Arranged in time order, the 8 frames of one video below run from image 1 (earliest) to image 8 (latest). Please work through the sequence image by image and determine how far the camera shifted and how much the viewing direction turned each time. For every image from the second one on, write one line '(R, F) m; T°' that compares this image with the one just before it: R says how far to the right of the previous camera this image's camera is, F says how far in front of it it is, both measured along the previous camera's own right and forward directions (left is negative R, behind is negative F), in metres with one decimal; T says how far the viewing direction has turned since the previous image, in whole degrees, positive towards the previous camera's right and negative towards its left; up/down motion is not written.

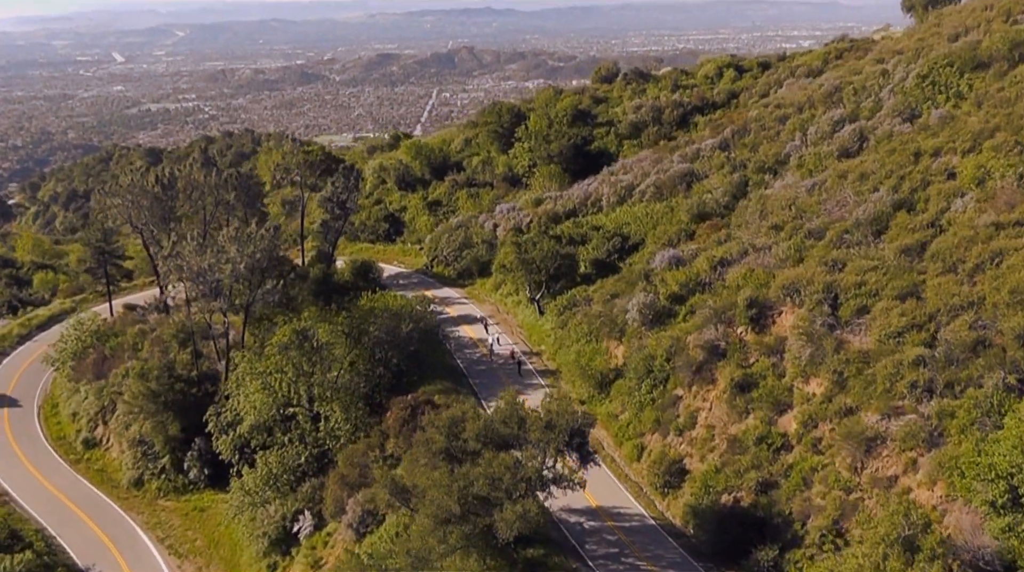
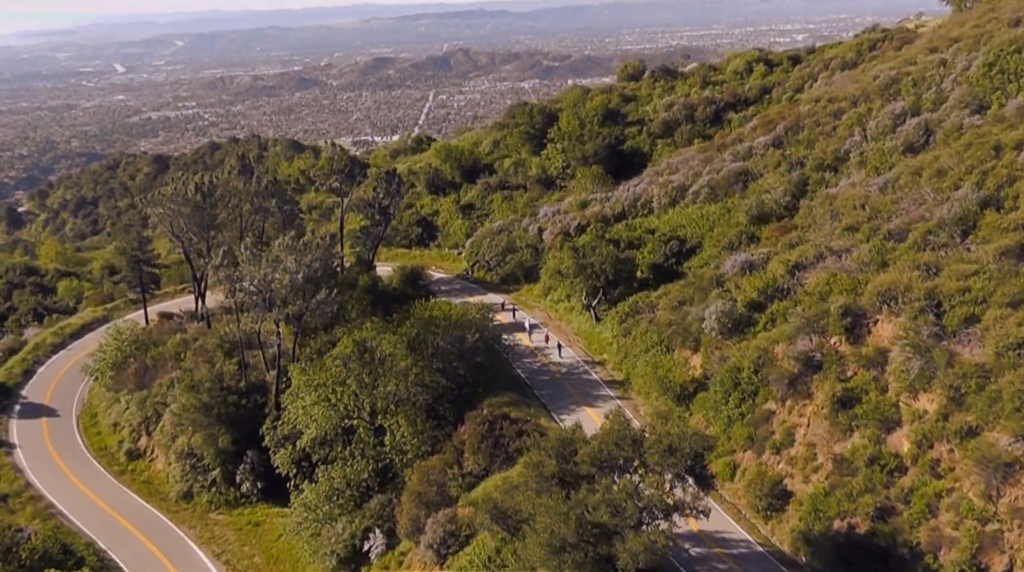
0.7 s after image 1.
(-2.7, +2.2) m; 0°
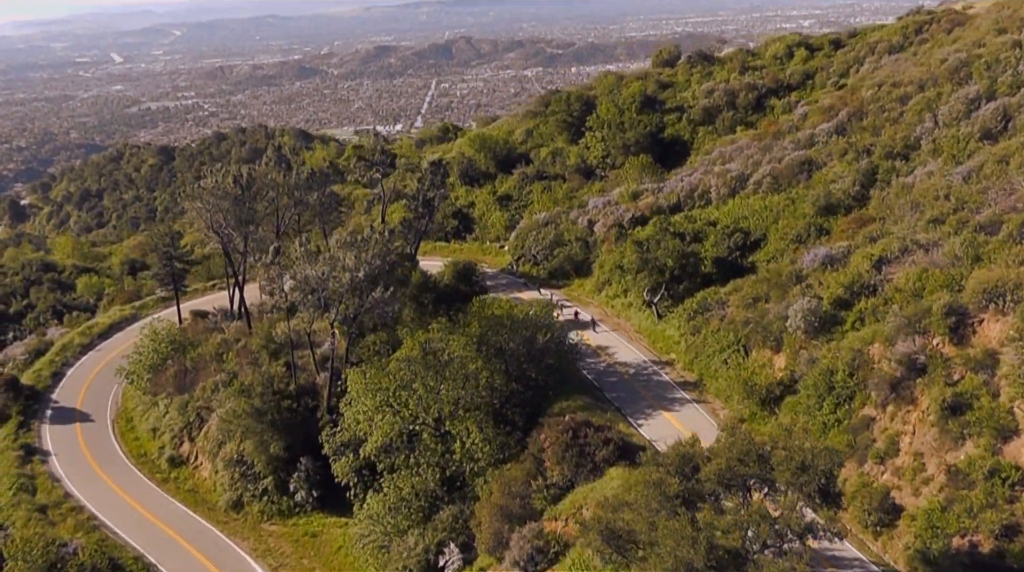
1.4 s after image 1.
(-2.4, +2.2) m; 0°
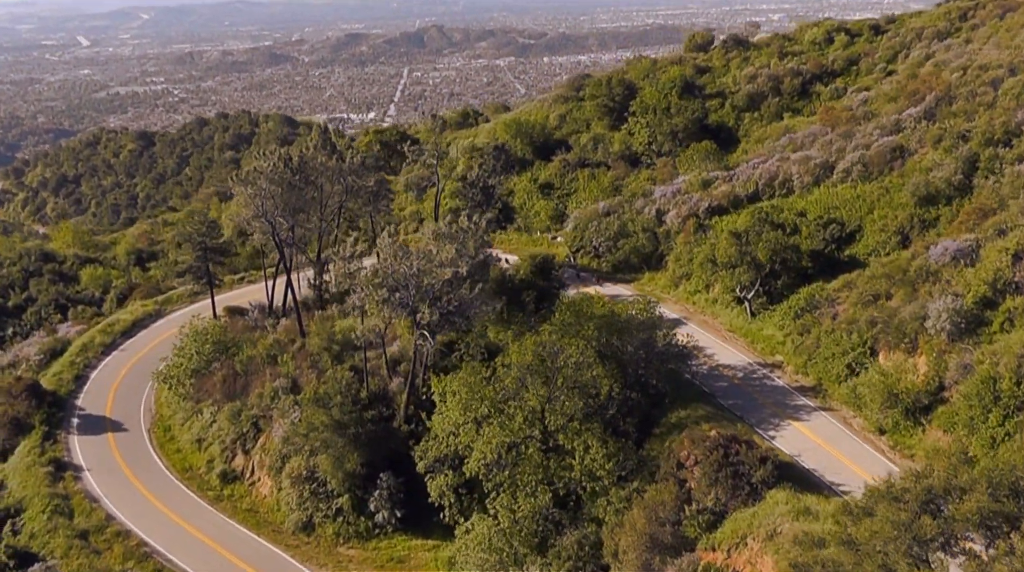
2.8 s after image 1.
(-4.6, +3.8) m; +2°
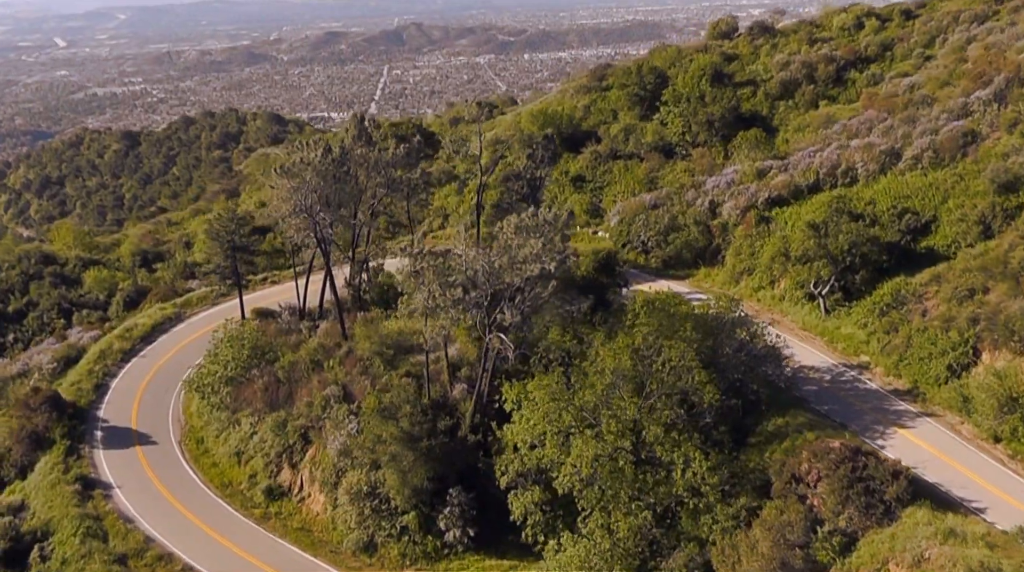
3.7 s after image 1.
(-3.0, +2.8) m; +1°
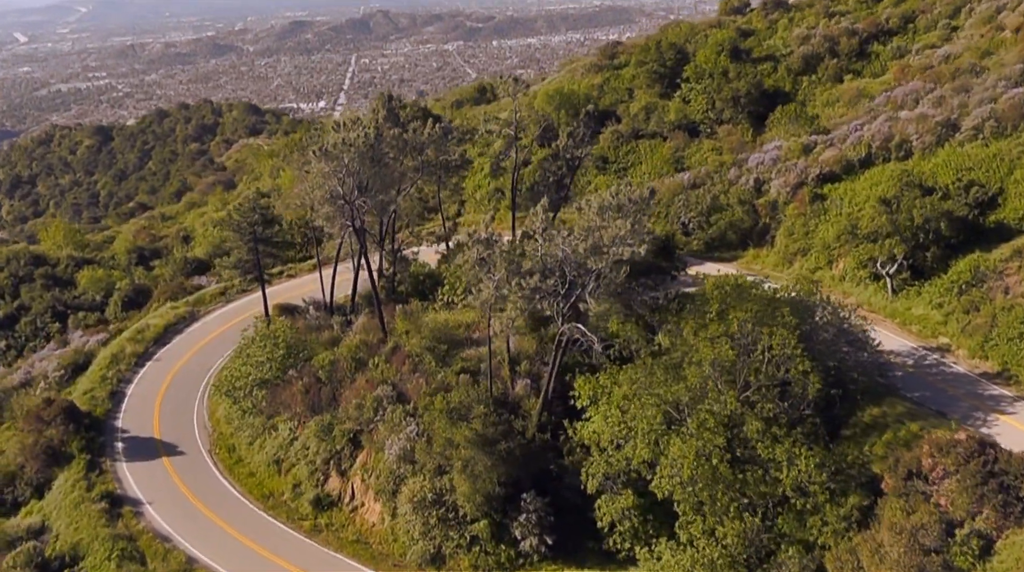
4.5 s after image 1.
(-2.8, +2.6) m; +2°
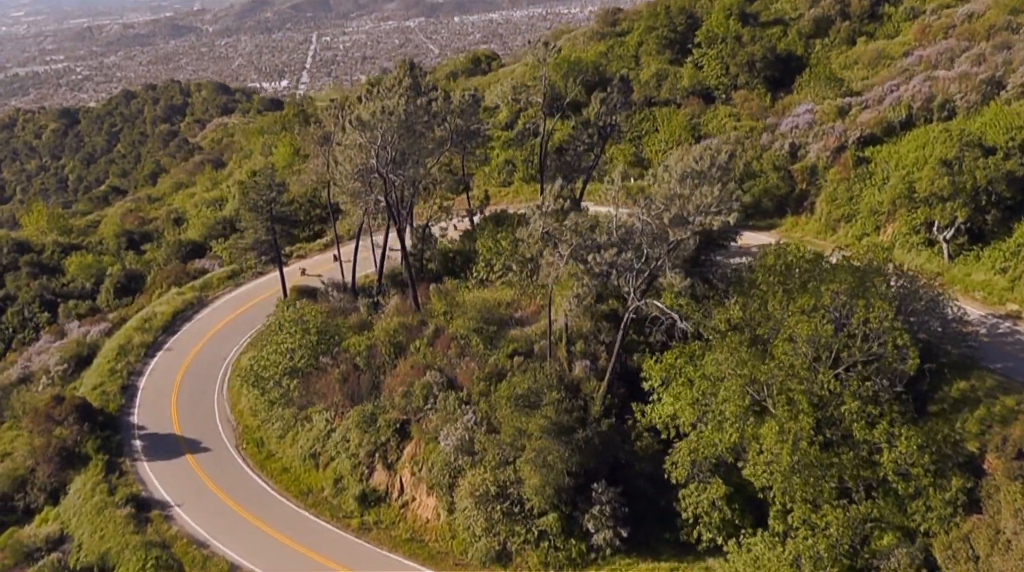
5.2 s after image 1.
(-2.5, +2.2) m; +2°
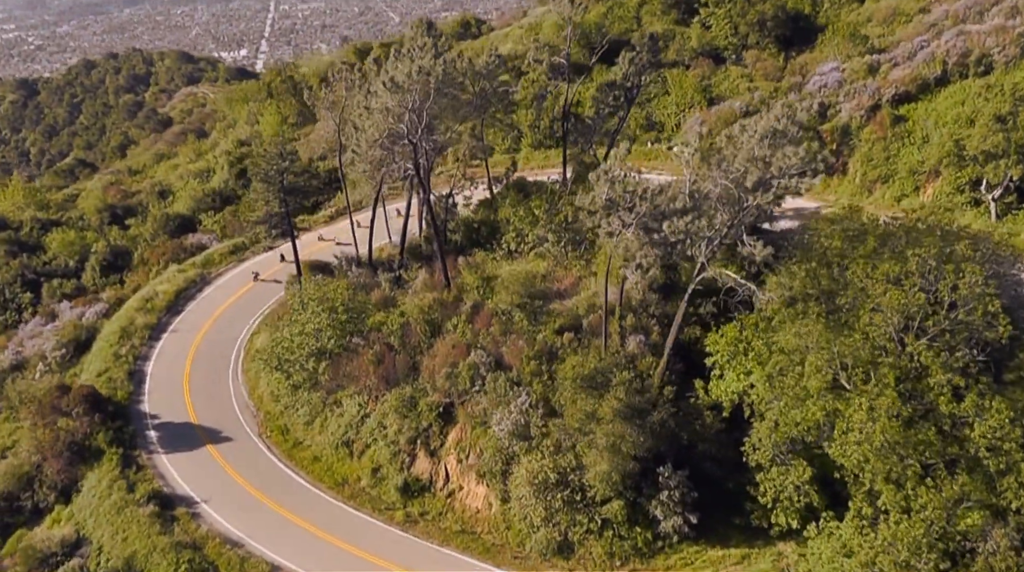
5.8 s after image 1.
(-2.2, +1.9) m; +2°
